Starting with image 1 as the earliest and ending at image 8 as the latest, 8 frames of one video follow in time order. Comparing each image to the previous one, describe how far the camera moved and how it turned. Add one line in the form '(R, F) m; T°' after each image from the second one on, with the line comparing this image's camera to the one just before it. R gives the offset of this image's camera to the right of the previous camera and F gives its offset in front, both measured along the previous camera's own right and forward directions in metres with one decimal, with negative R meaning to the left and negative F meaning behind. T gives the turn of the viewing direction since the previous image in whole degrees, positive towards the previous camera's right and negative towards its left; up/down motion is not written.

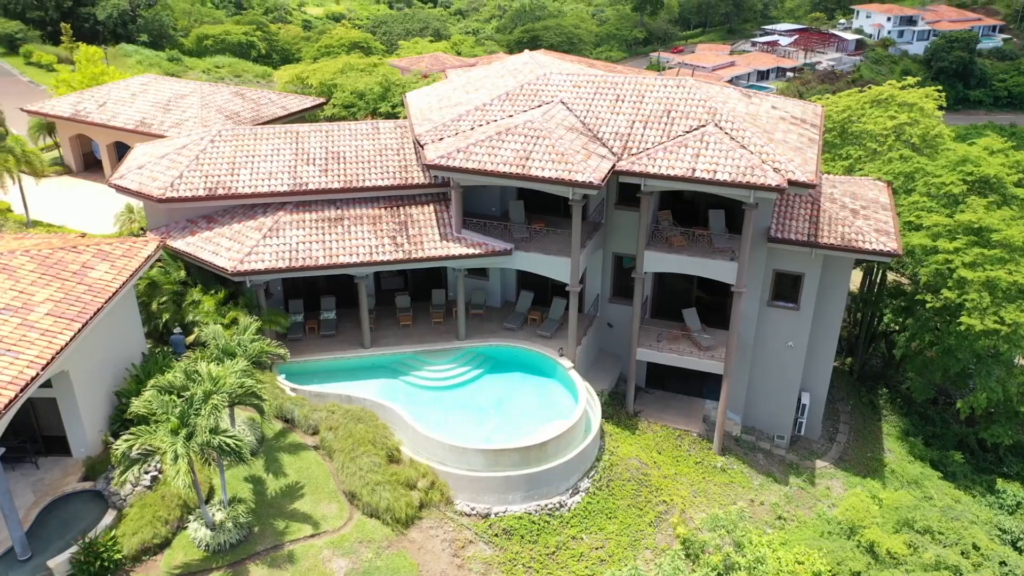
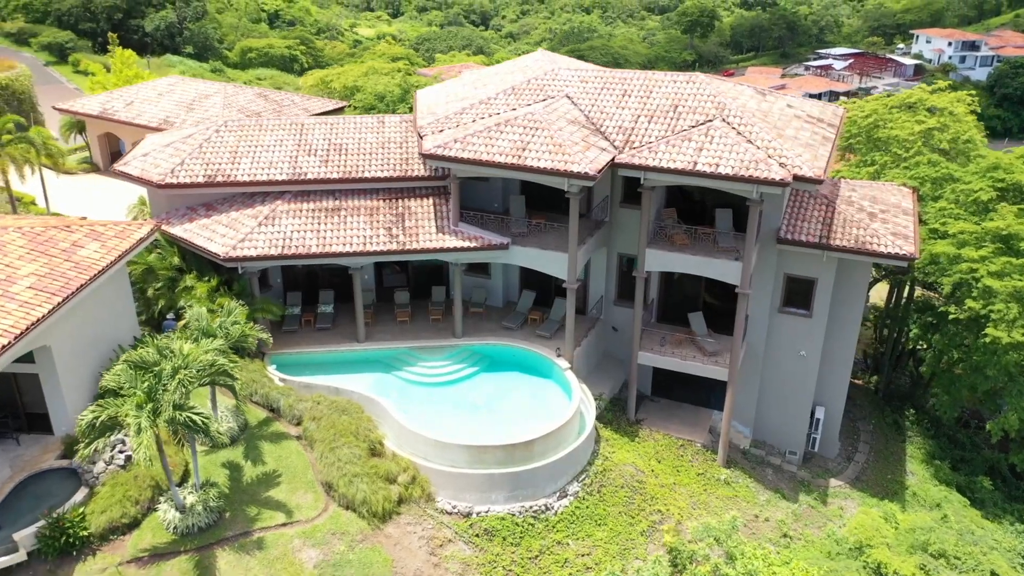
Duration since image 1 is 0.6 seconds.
(+1.8, +0.7) m; -4°
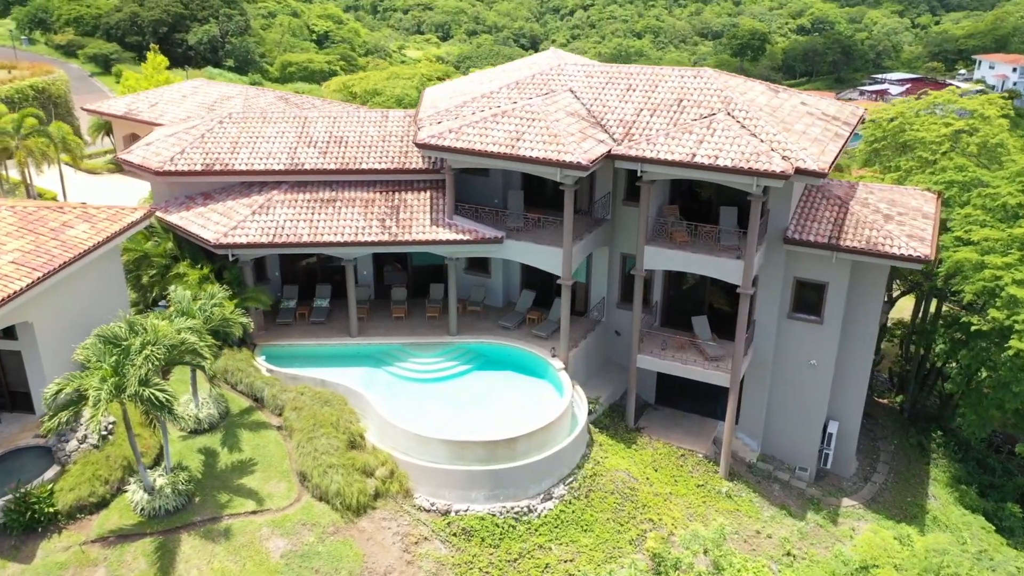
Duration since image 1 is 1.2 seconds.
(+1.8, +0.7) m; -4°
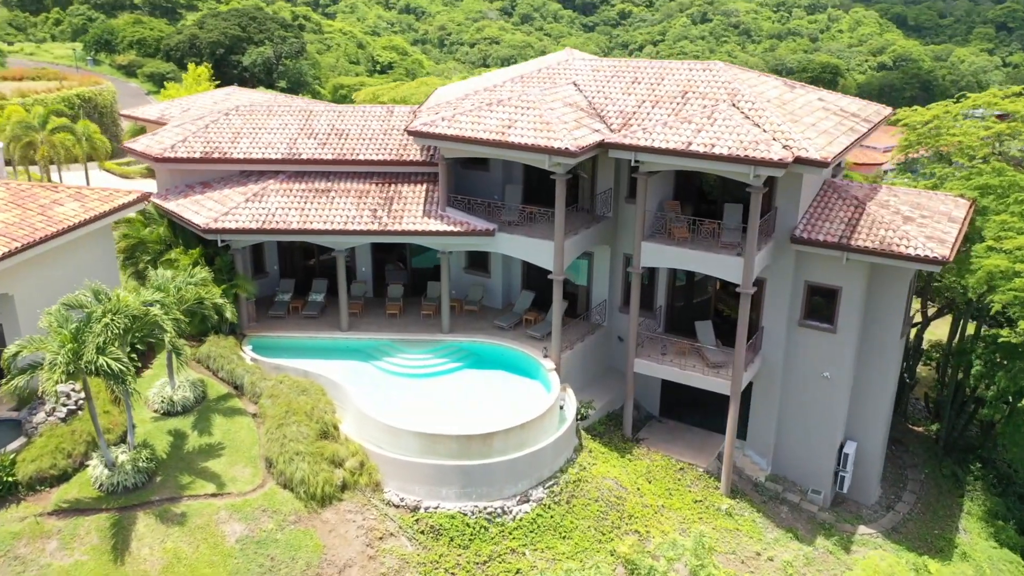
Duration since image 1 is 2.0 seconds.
(+2.2, +1.0) m; -5°
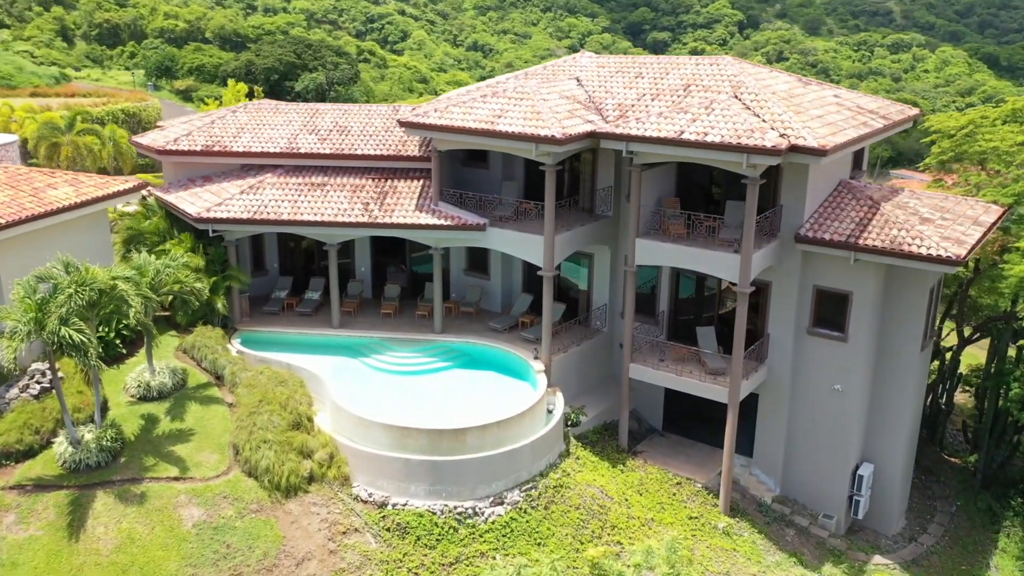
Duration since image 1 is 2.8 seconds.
(+2.2, +0.9) m; -5°
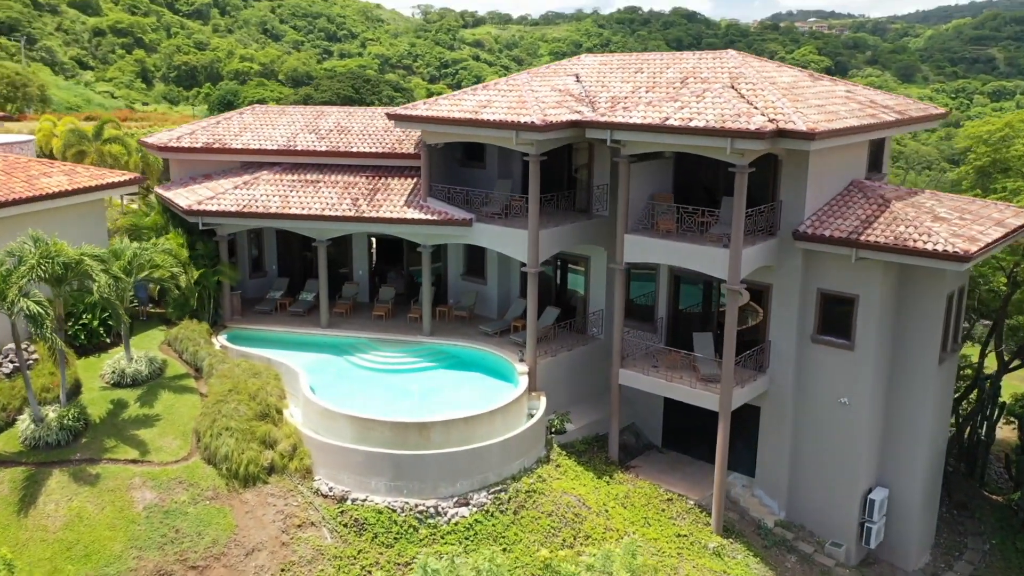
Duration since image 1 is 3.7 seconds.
(+2.3, +1.0) m; -5°
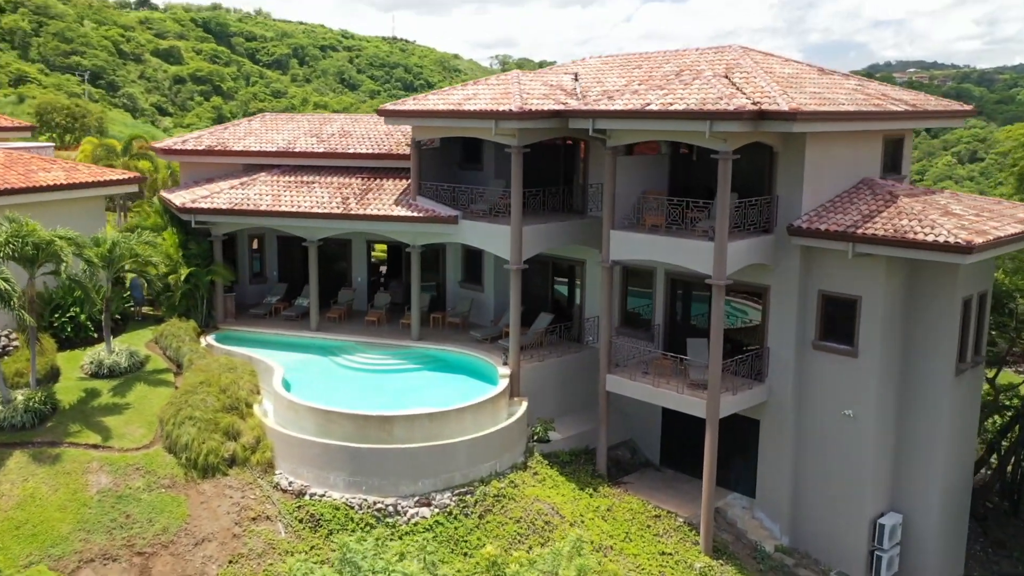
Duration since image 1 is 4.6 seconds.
(+2.2, +1.0) m; -5°
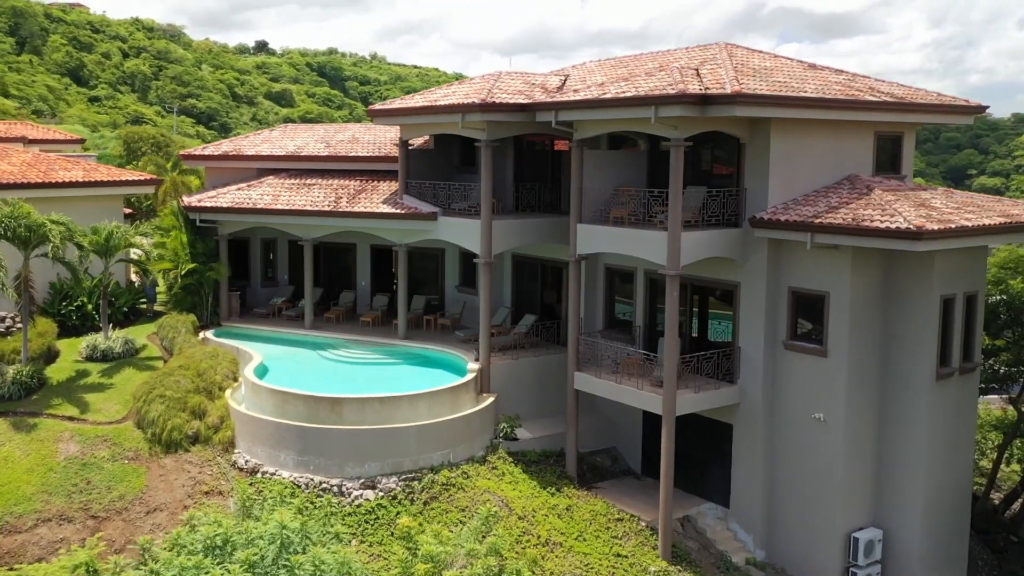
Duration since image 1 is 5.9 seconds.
(+3.5, +0.2) m; -7°
